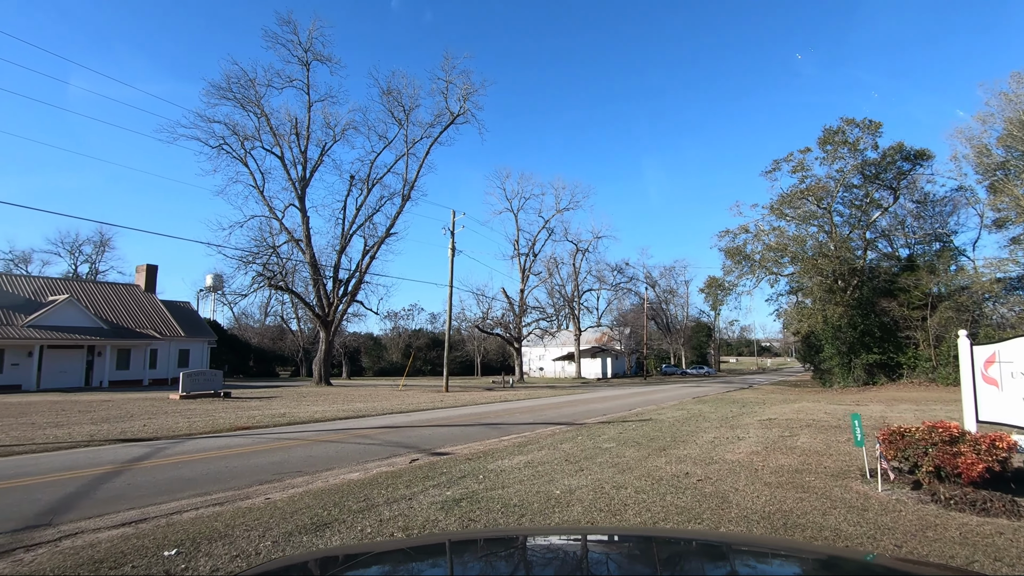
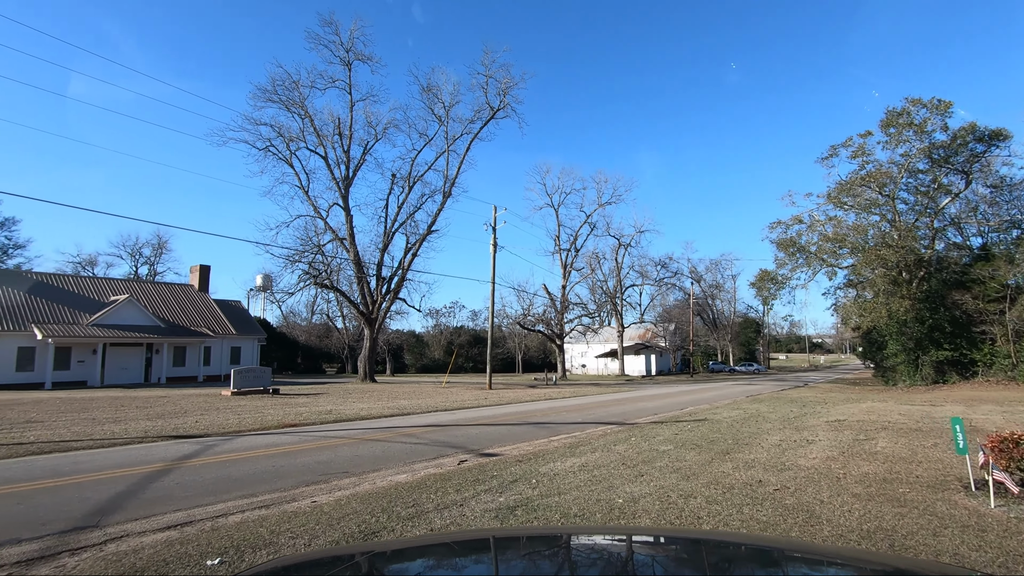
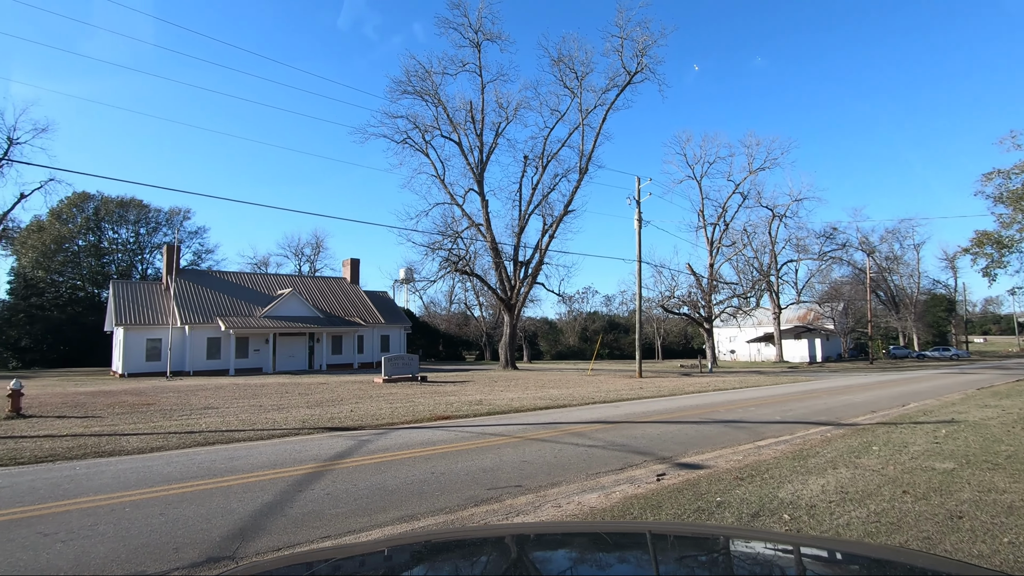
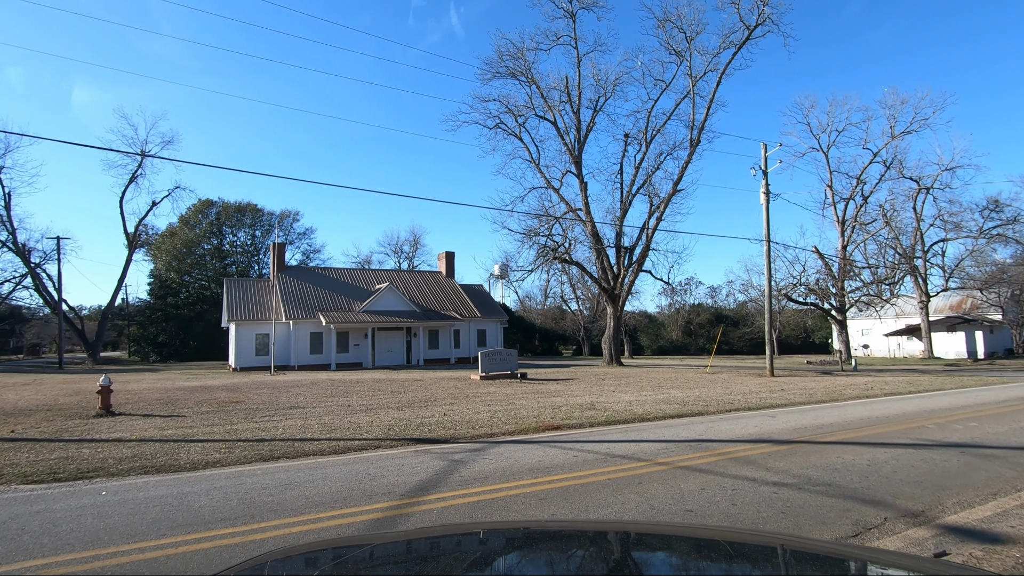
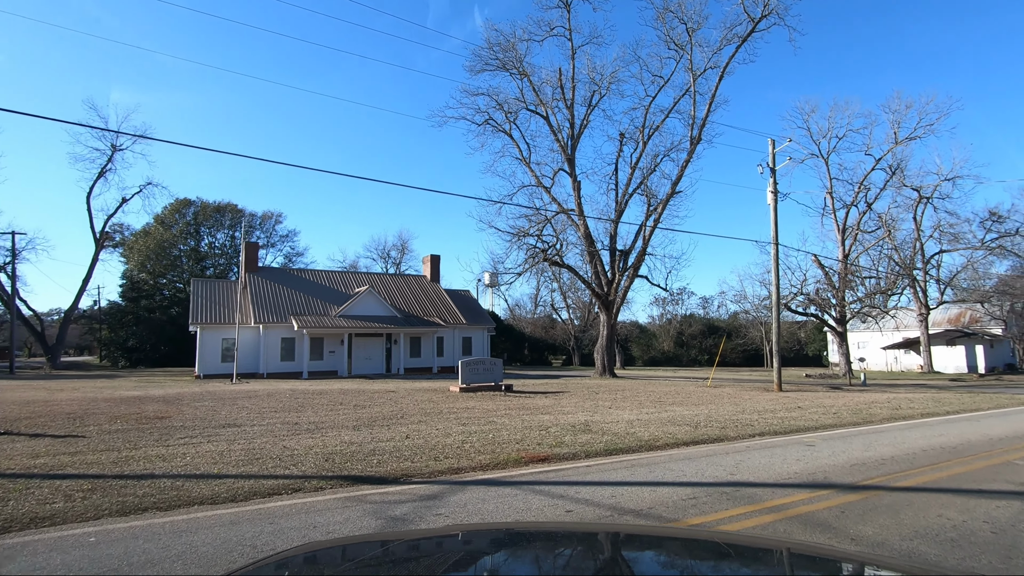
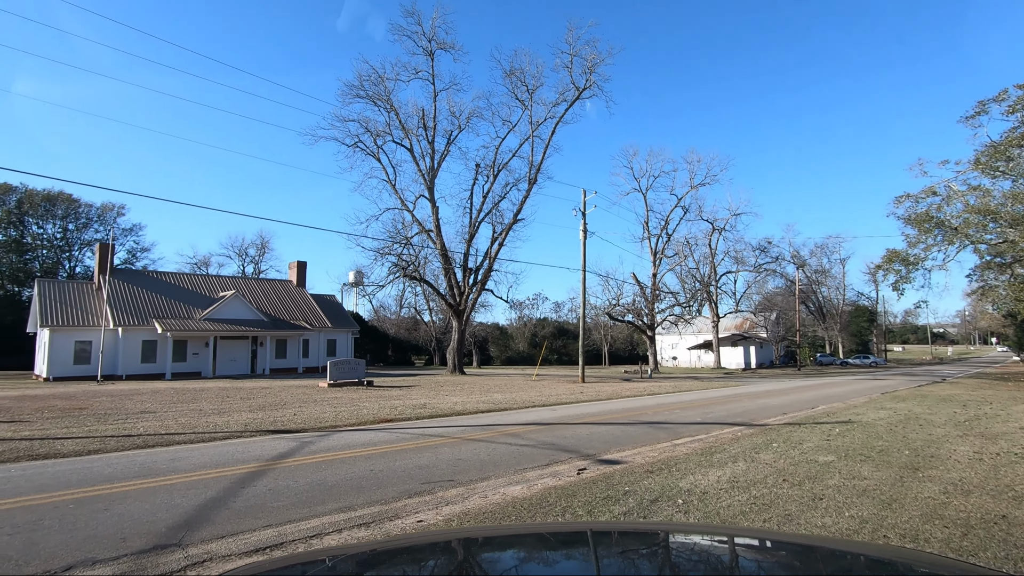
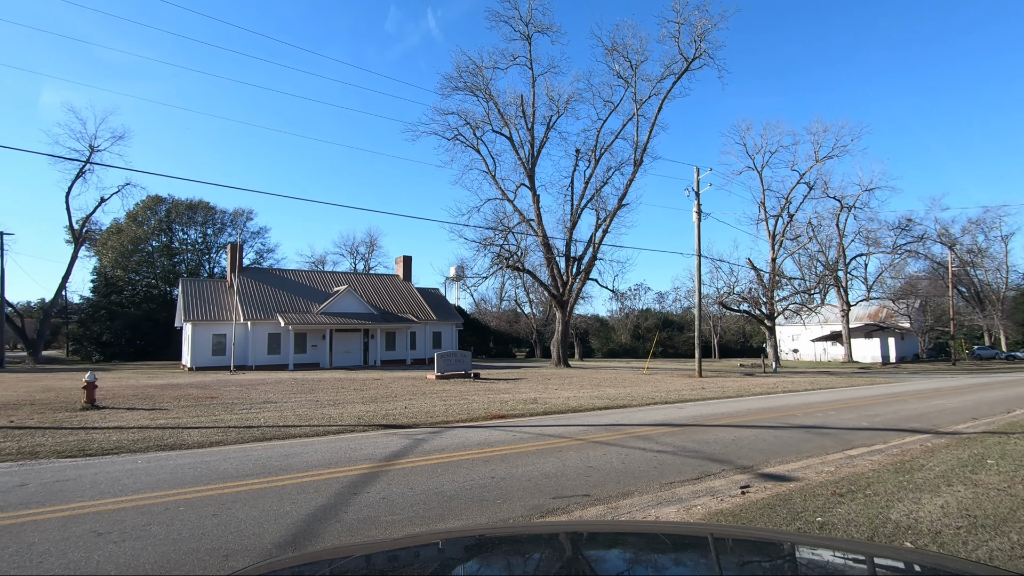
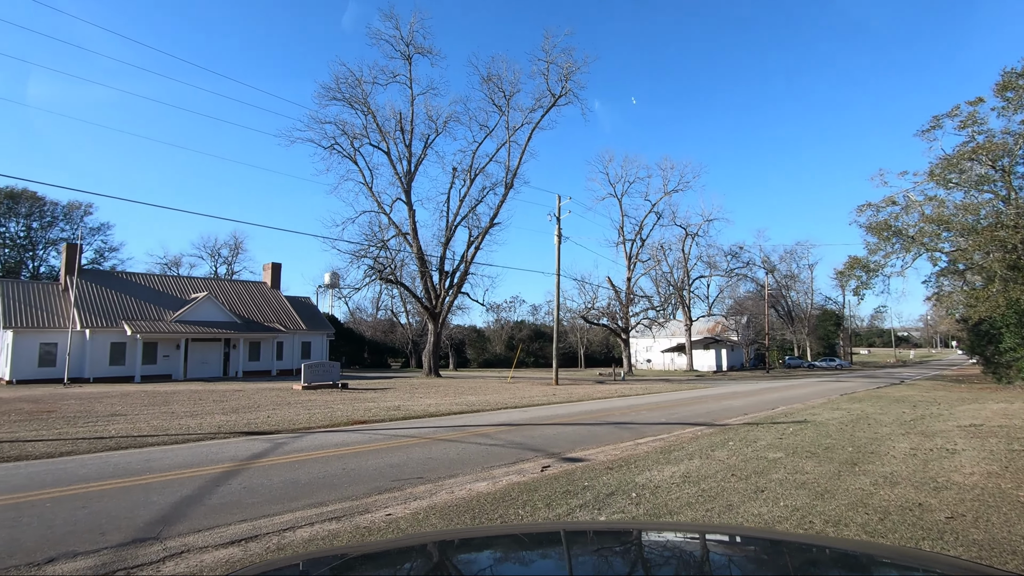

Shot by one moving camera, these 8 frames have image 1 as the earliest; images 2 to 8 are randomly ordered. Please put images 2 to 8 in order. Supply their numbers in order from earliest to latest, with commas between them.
2, 8, 6, 3, 7, 4, 5
